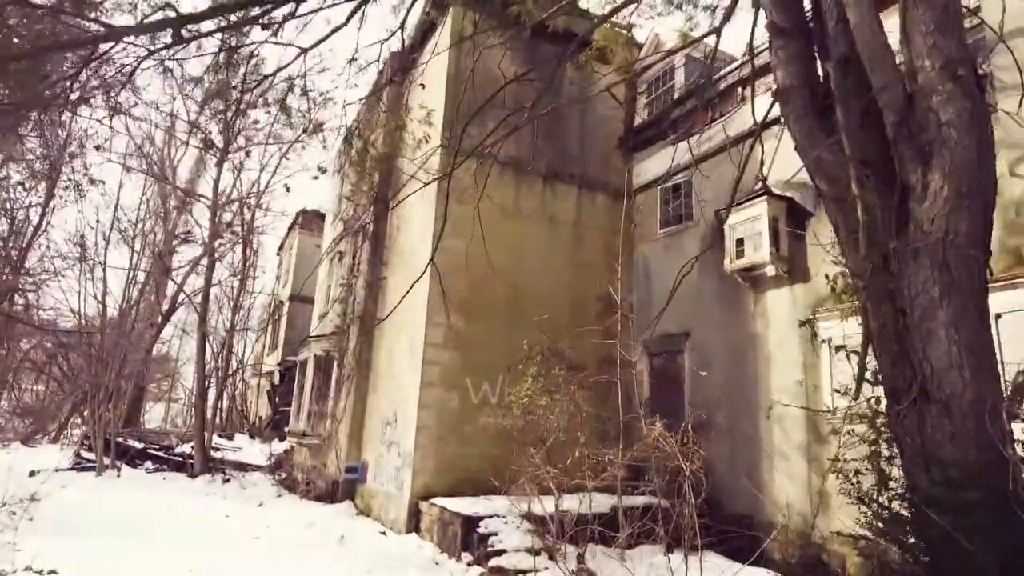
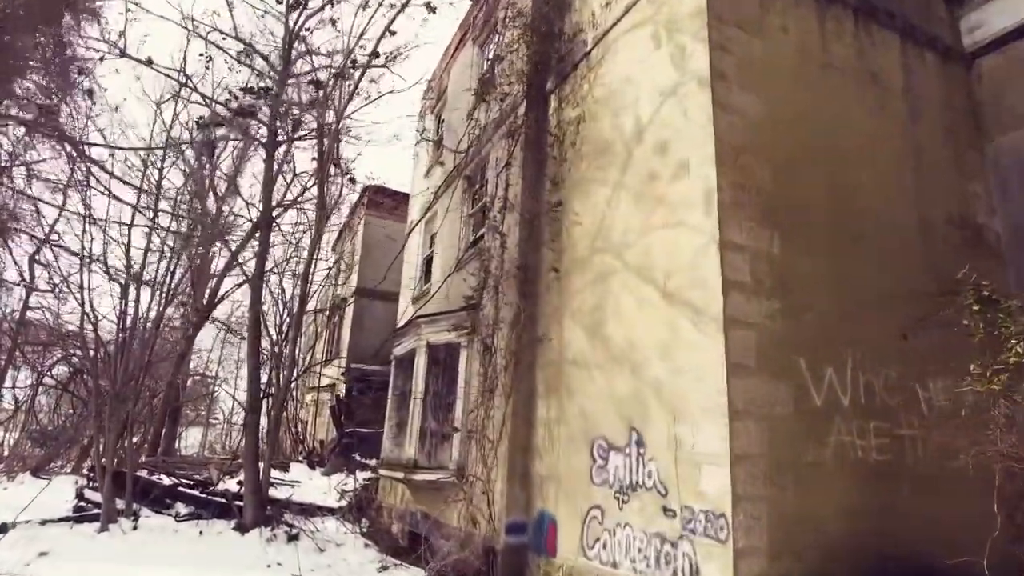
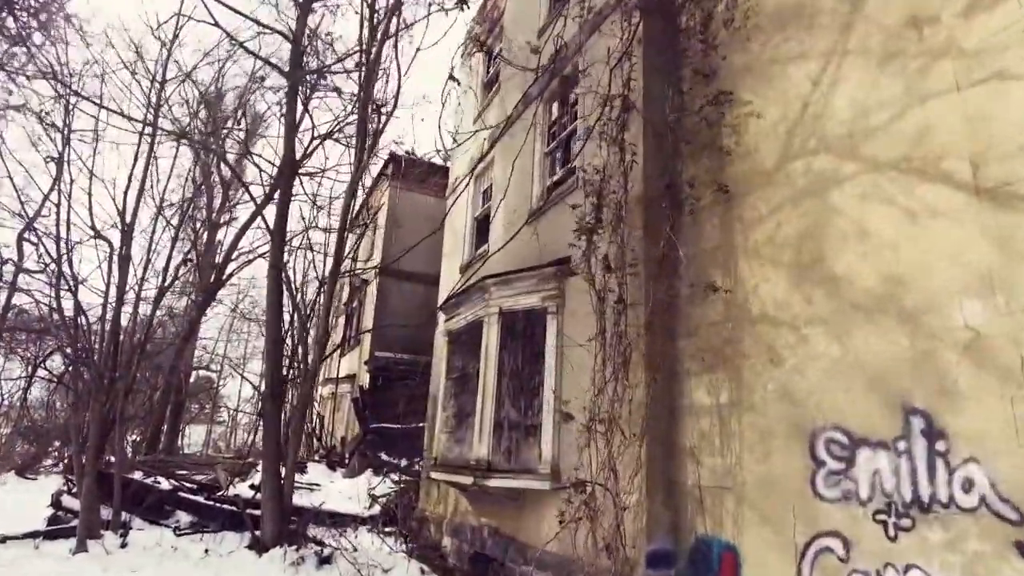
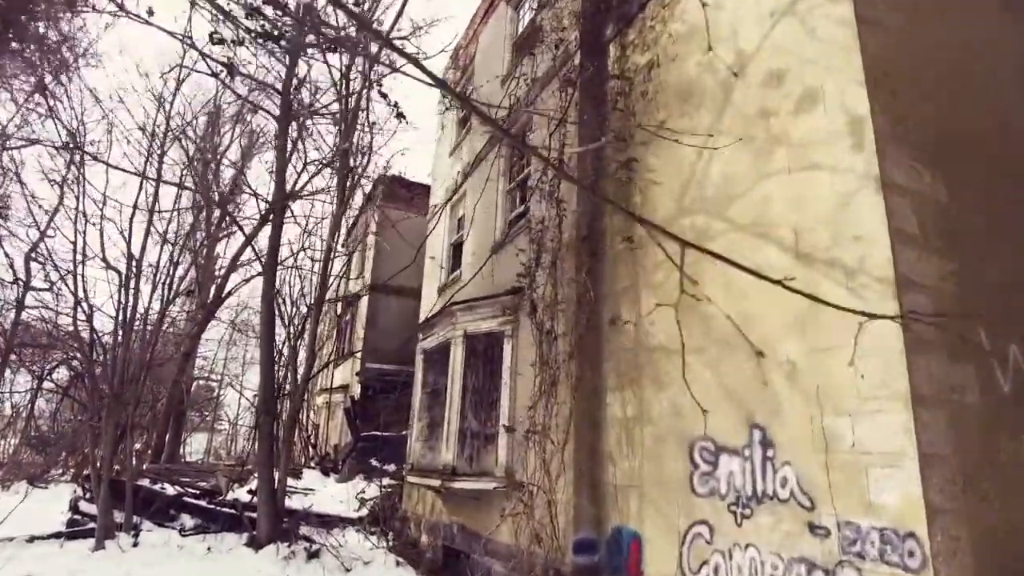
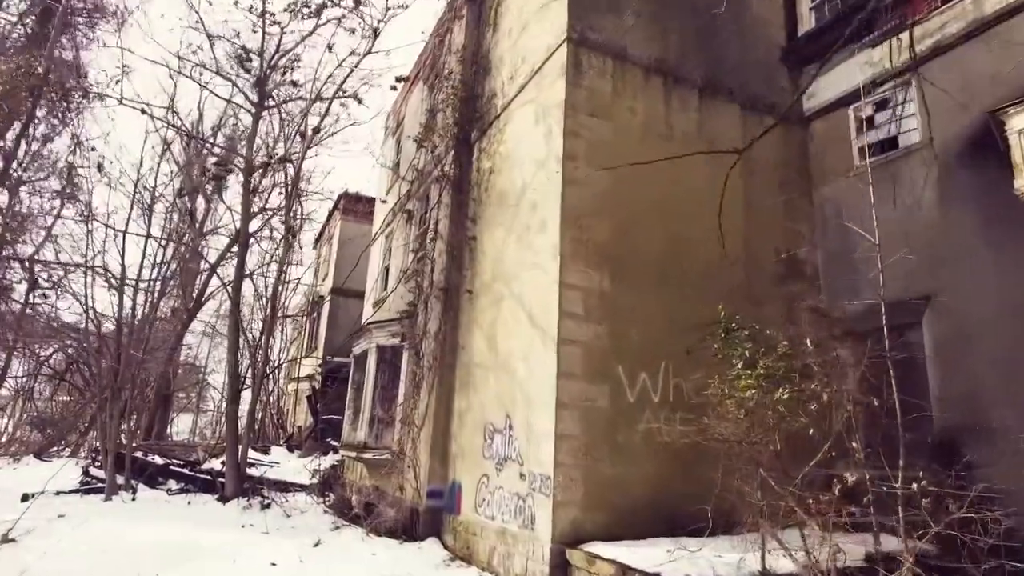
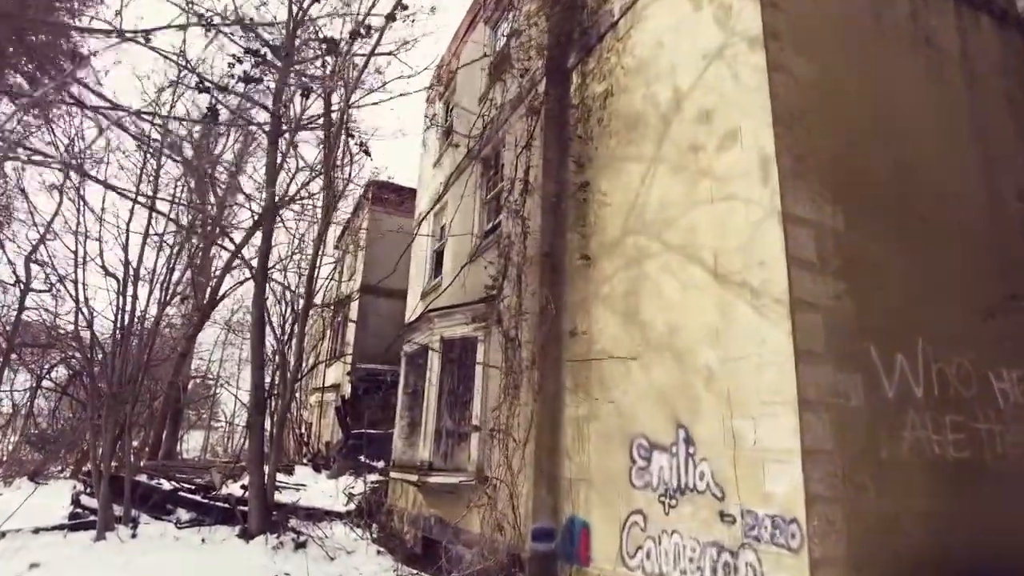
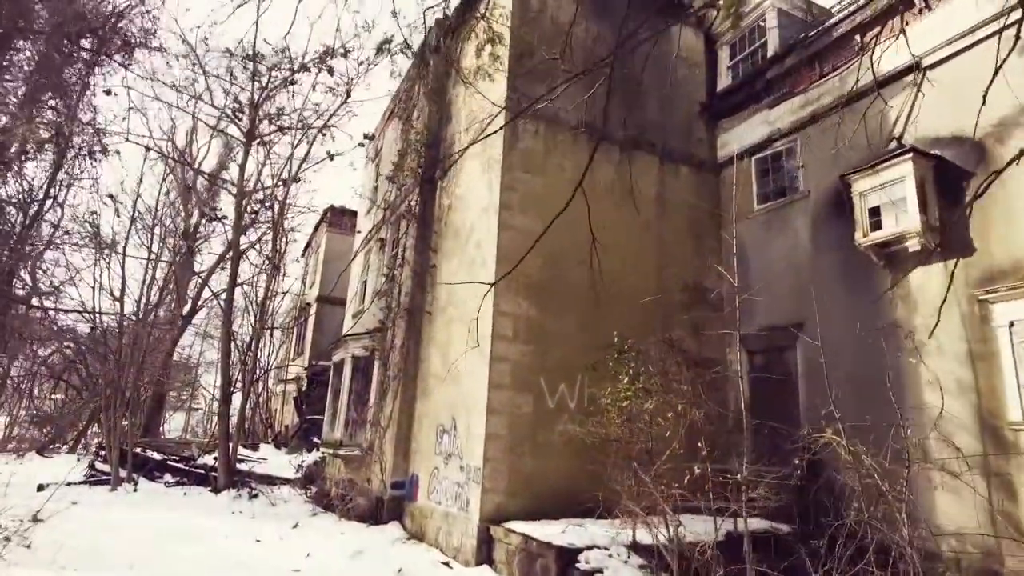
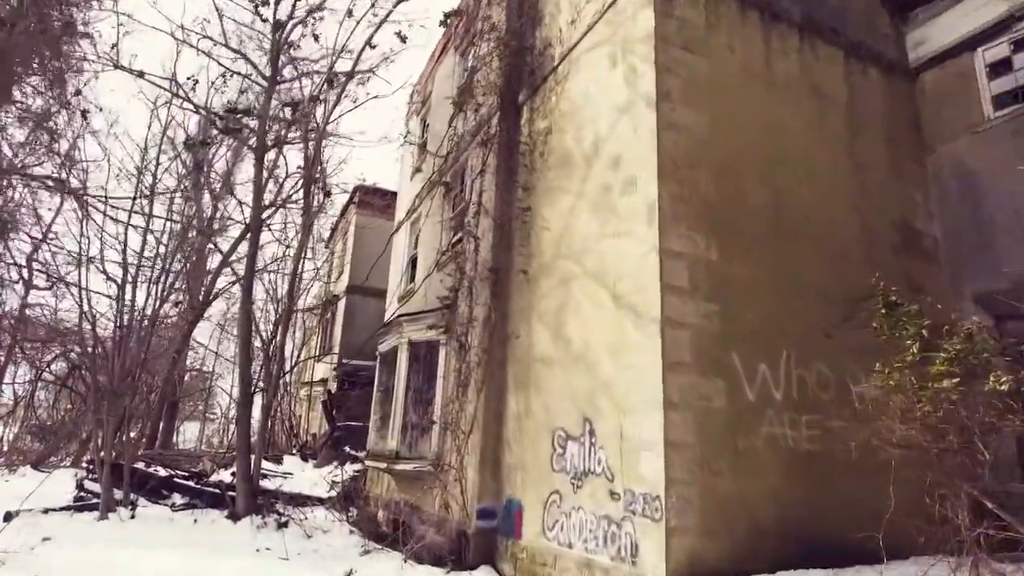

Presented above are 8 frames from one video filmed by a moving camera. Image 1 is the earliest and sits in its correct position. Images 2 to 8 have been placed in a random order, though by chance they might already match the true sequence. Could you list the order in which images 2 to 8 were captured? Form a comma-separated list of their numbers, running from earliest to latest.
7, 5, 8, 2, 6, 4, 3
